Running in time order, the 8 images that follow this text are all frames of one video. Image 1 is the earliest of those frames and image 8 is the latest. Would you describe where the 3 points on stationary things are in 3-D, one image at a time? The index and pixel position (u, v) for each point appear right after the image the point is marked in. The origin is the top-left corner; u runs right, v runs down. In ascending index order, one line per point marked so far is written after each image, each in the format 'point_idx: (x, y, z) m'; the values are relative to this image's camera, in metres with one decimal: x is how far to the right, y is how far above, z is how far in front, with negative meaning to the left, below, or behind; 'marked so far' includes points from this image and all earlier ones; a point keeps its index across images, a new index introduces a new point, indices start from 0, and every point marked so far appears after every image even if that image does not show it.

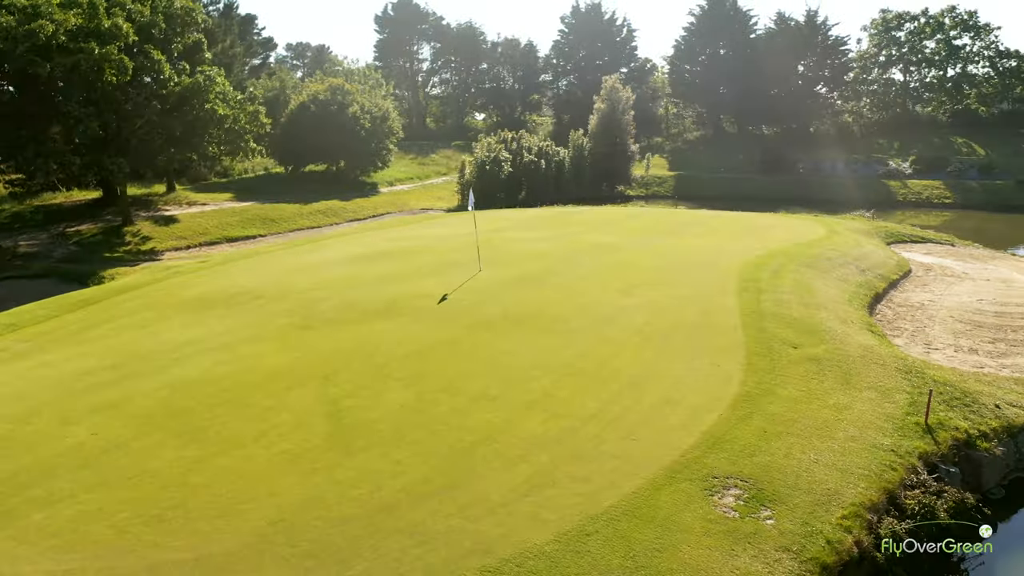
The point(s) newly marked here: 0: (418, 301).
0: (-1.8, -0.2, +16.3) m
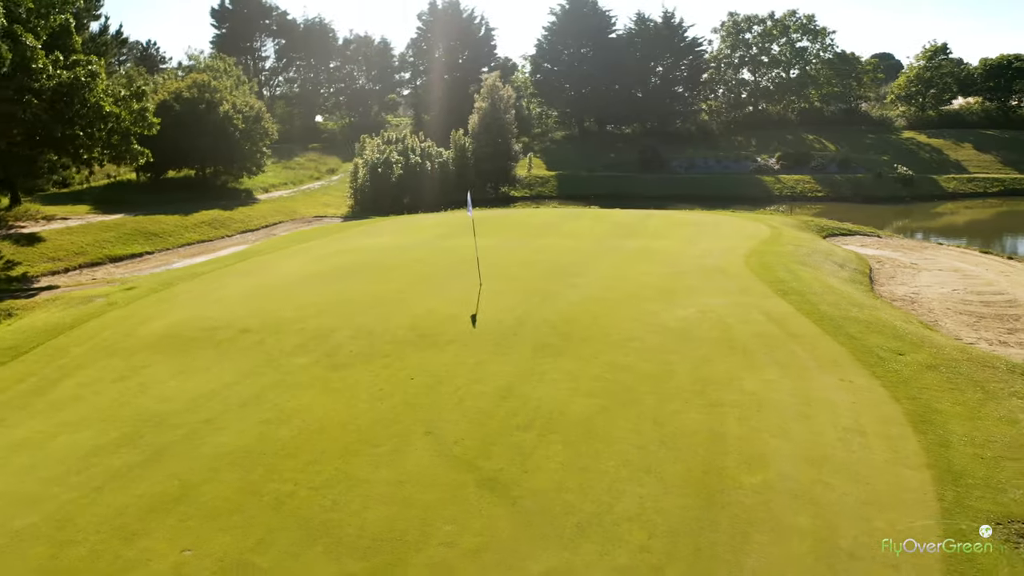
0: (-1.1, -0.6, +13.9) m
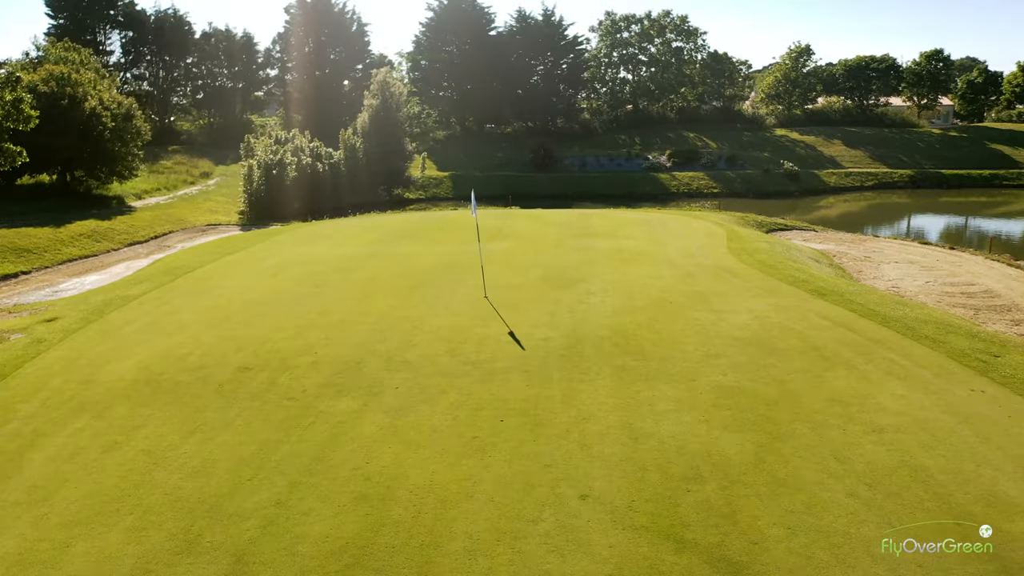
0: (-0.3, -0.8, +11.8) m
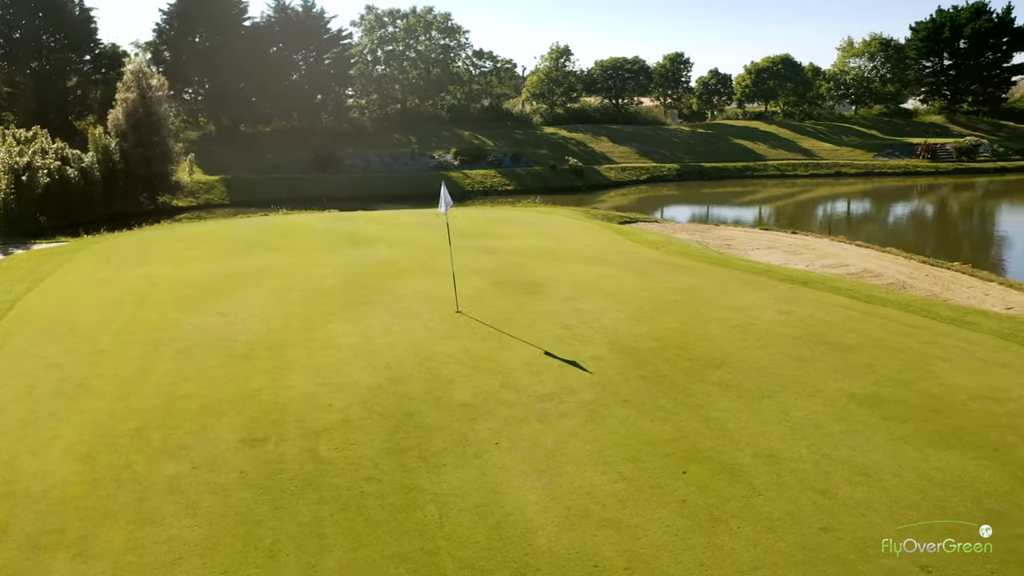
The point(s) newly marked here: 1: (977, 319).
0: (+0.3, -0.9, +9.3) m
1: (+6.5, -0.4, +11.8) m
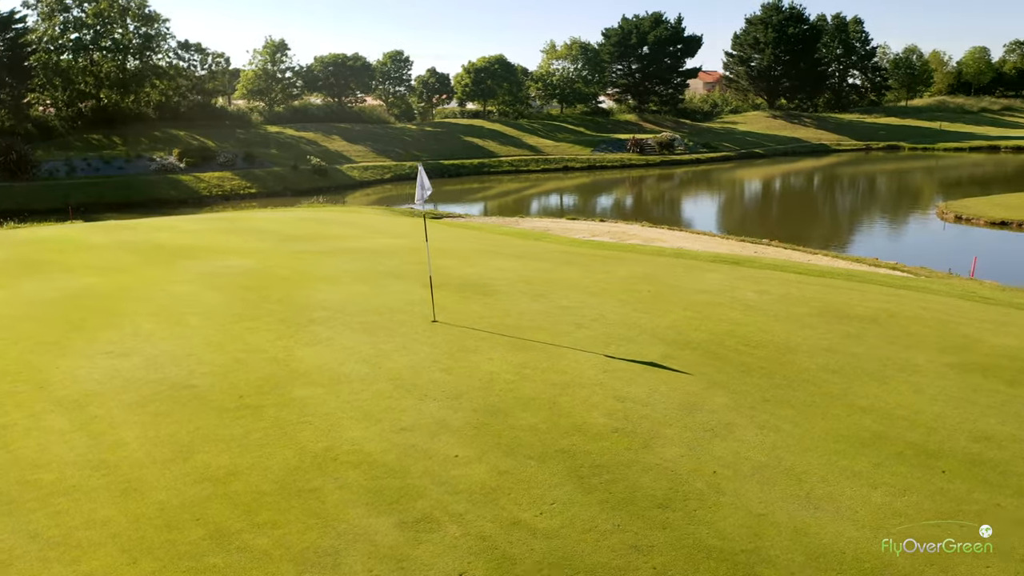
0: (+1.0, -0.8, +7.8) m
1: (+5.9, +0.1, +12.4) m
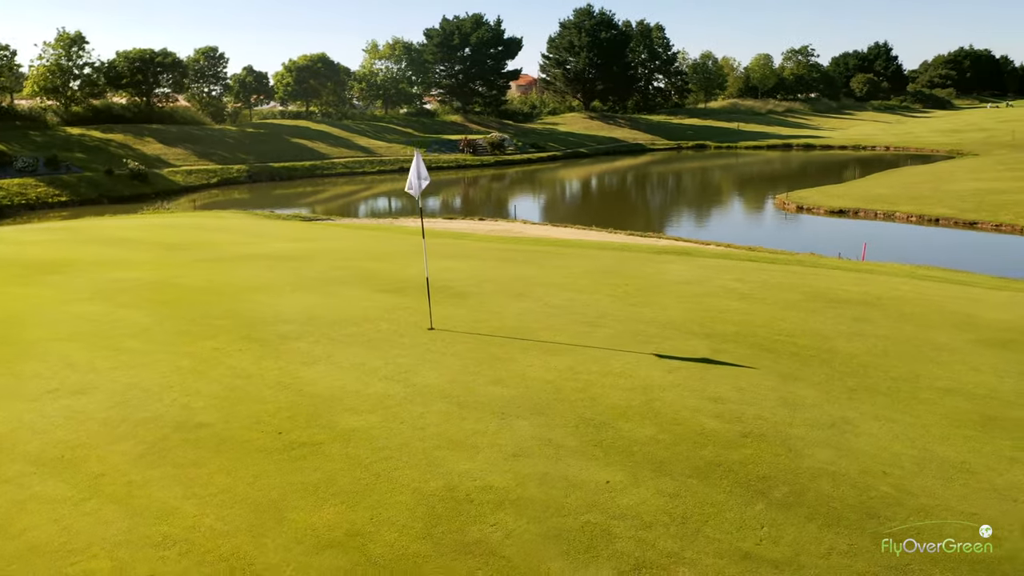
0: (+1.5, -0.8, +7.2) m
1: (+5.2, +0.3, +12.7) m
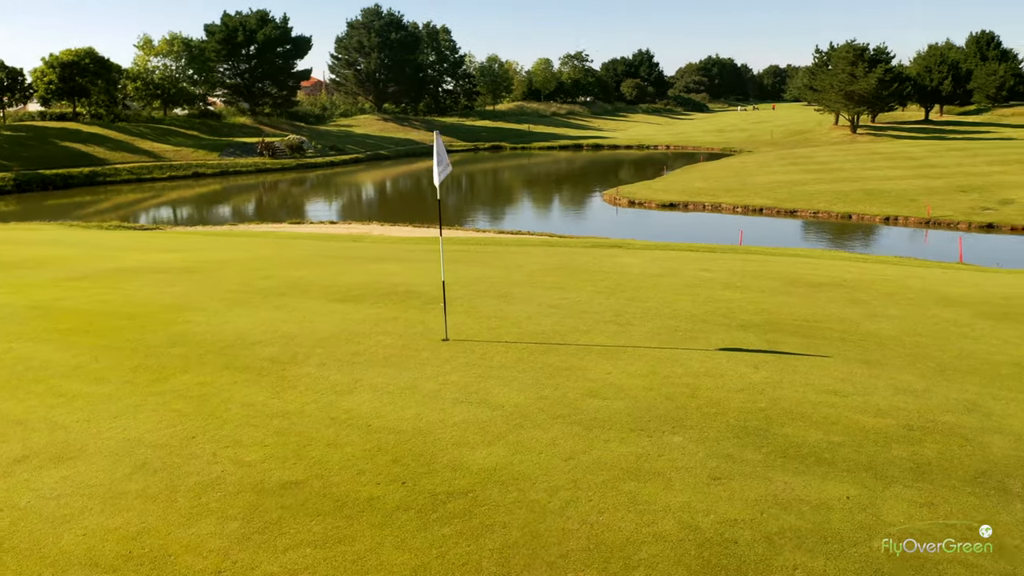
0: (+2.1, -0.7, +6.7) m
1: (+4.2, +0.6, +12.9) m
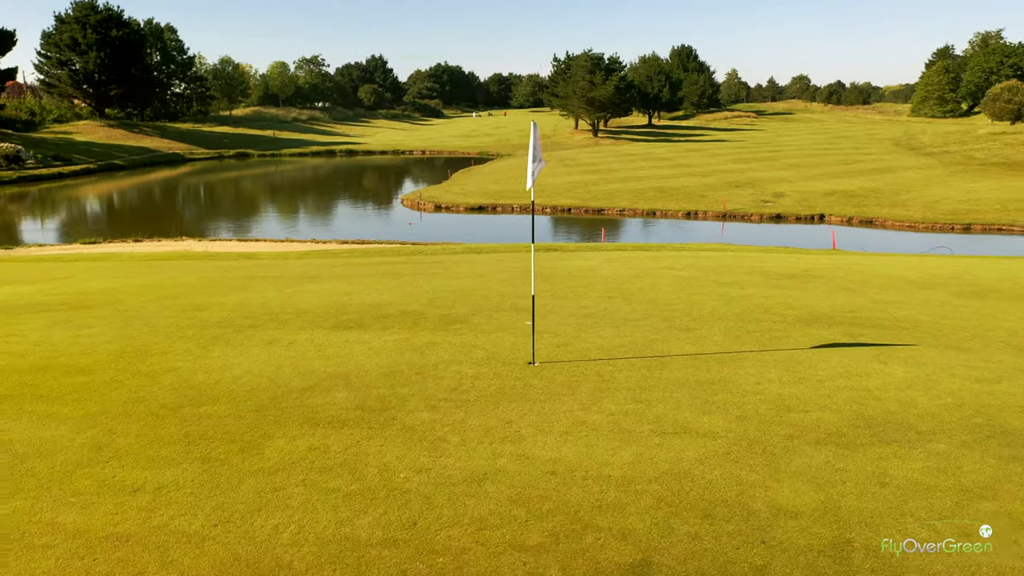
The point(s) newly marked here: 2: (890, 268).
0: (+3.0, -0.6, +6.5) m
1: (+3.0, +0.7, +13.2) m
2: (+4.8, +0.3, +10.9) m
